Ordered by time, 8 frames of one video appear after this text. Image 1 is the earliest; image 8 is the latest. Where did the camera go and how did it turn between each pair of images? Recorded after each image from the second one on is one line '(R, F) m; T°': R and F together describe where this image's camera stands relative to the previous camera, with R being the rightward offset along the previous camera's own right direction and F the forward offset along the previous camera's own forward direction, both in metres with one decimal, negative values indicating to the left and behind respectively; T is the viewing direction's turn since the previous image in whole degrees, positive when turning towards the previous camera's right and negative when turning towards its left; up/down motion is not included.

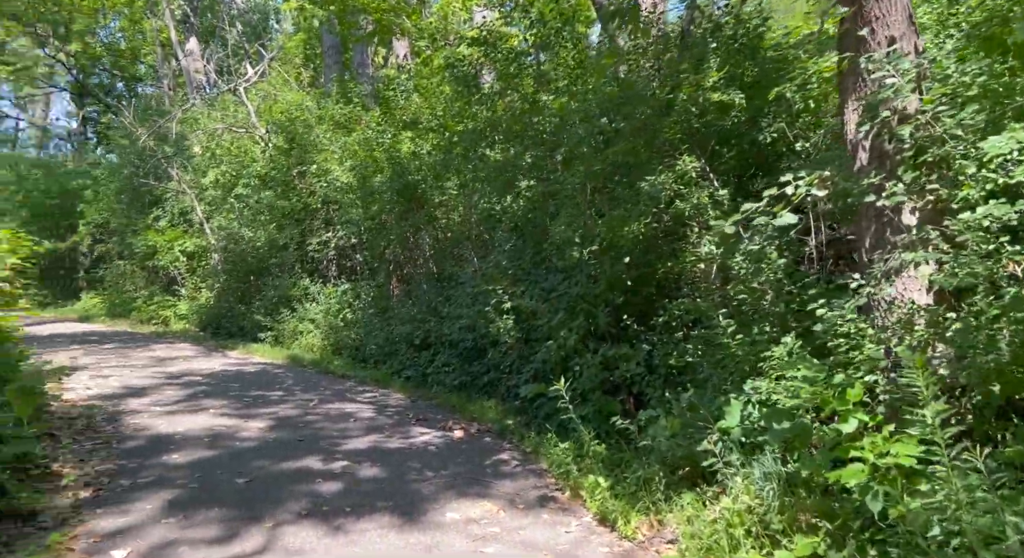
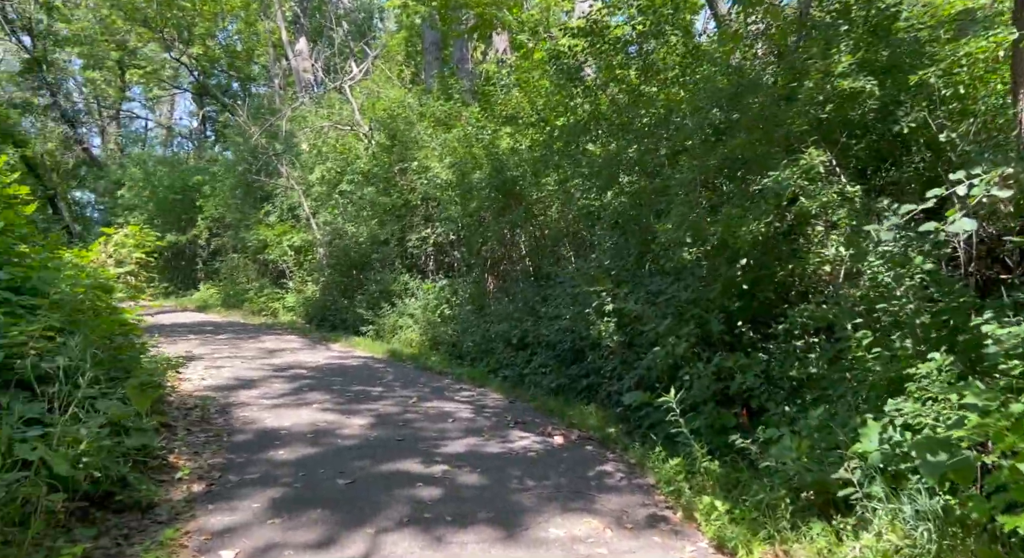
(0.0, +0.2) m; -7°
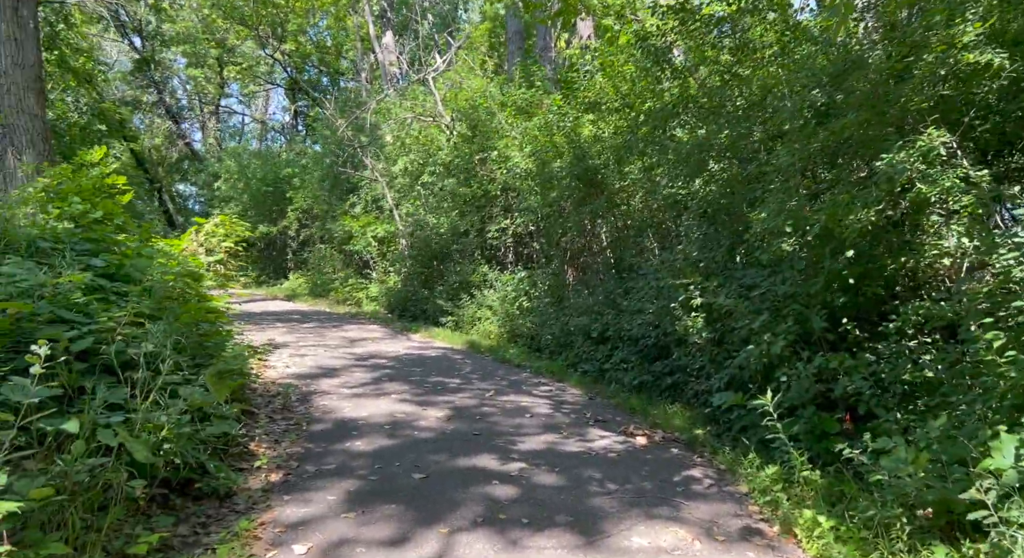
(0.0, +0.2) m; -6°
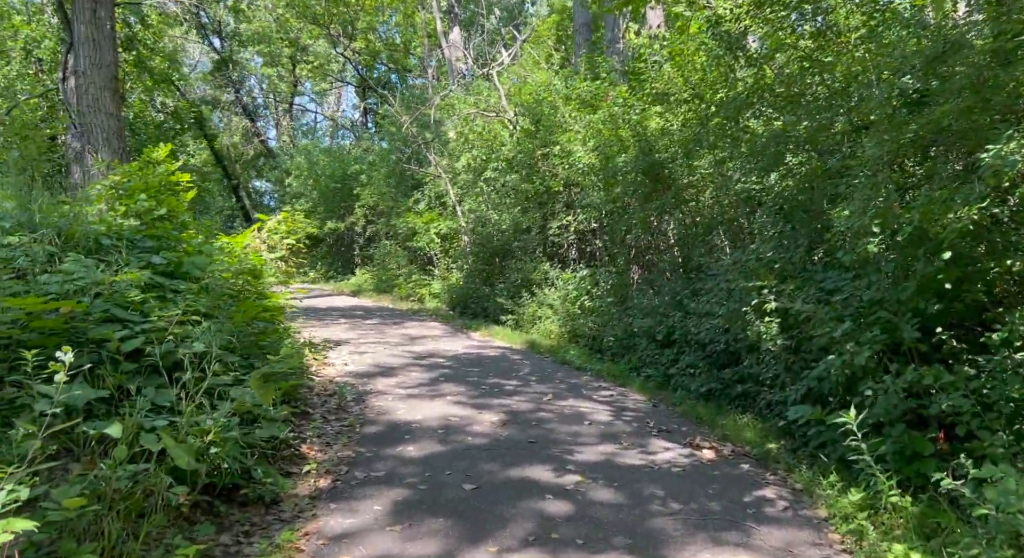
(+0.1, +0.3) m; -5°
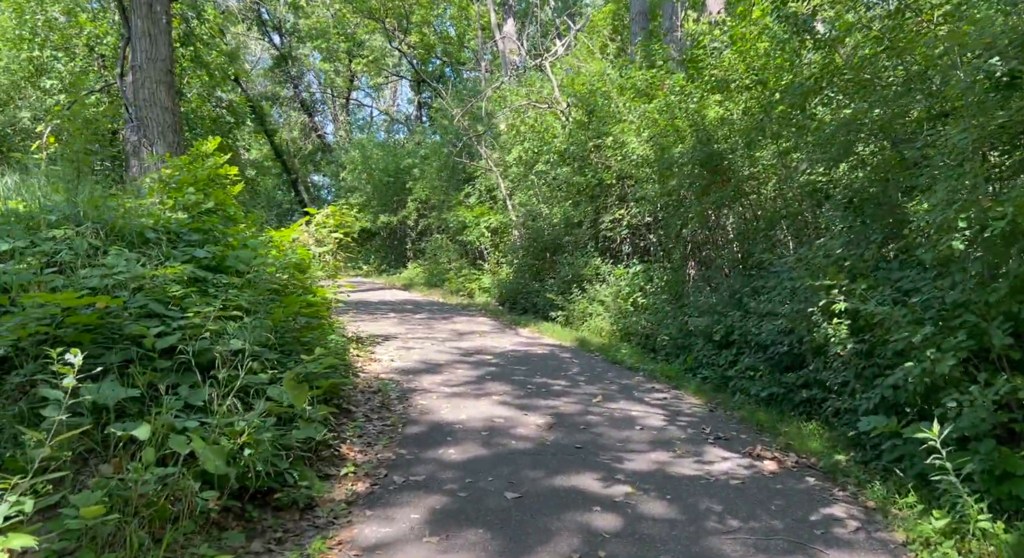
(0.0, +0.3) m; -4°
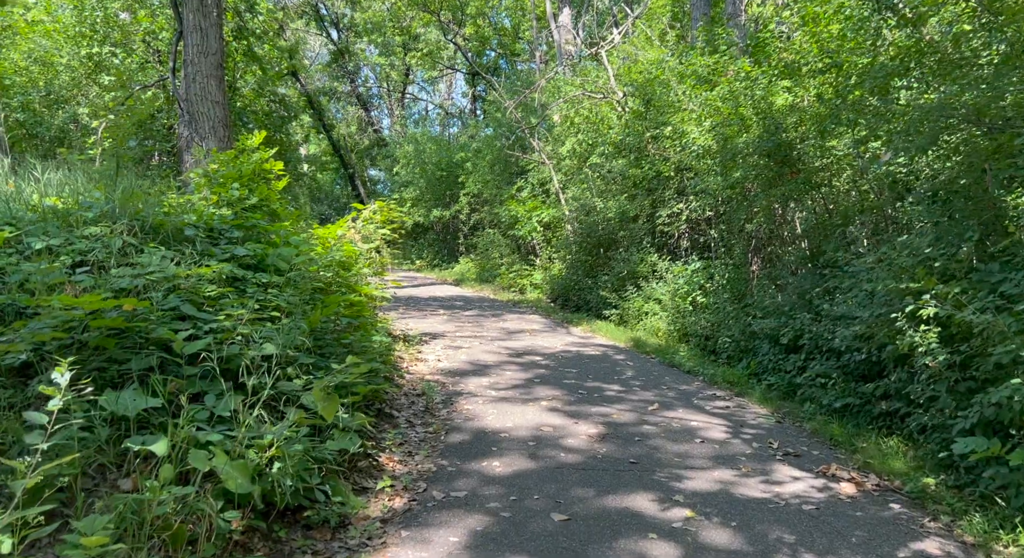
(0.0, +0.5) m; -4°
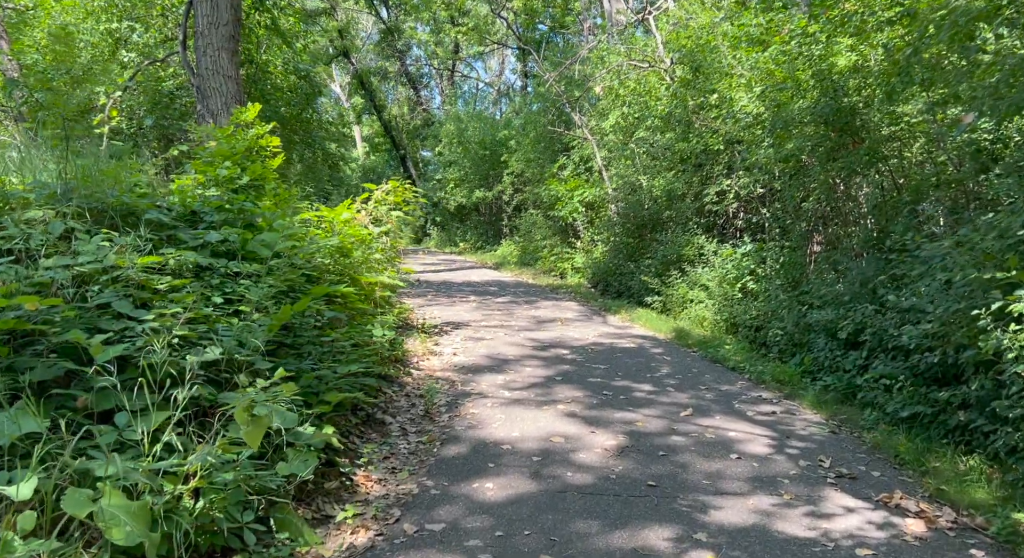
(+0.4, +0.9) m; -4°
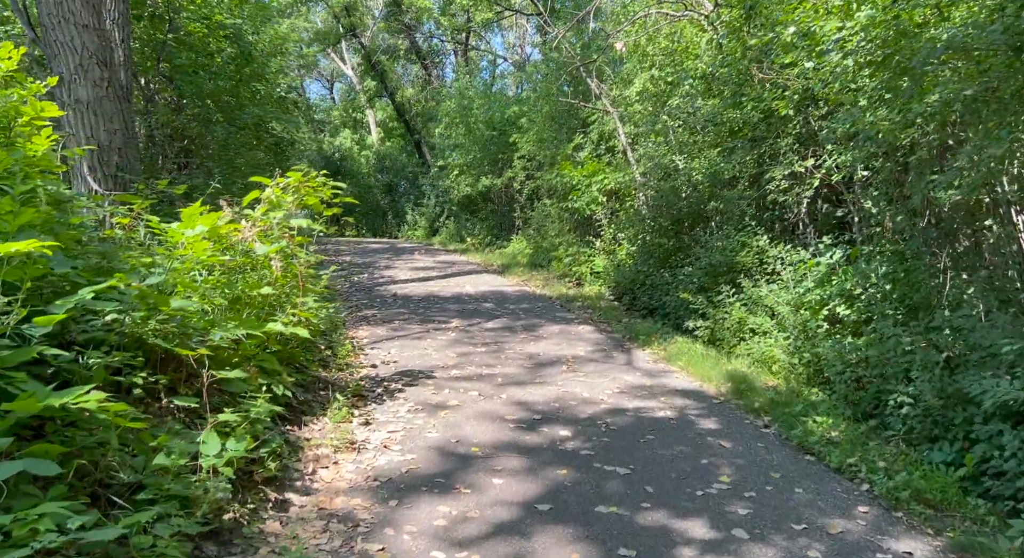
(+0.5, +3.4) m; -2°
